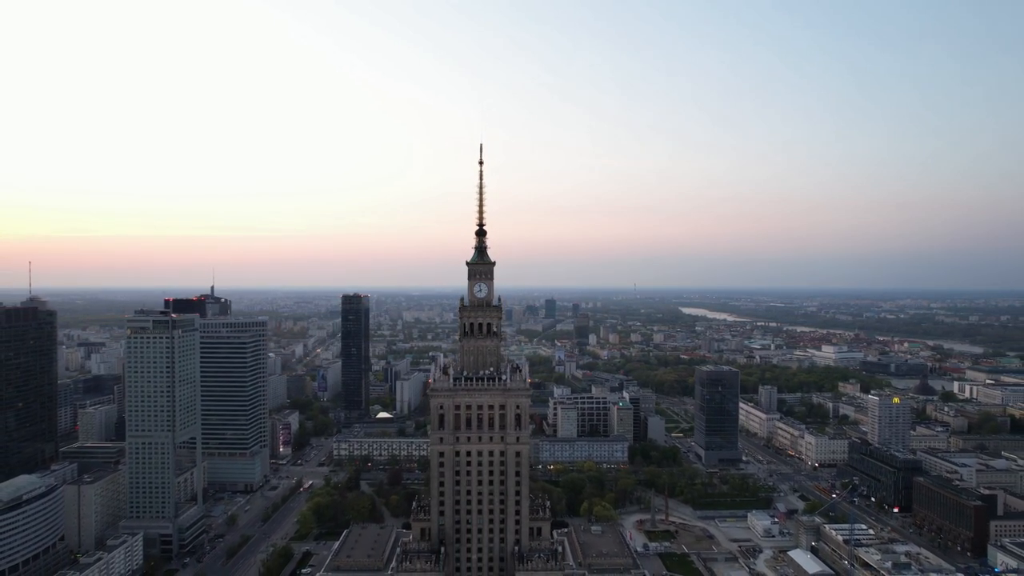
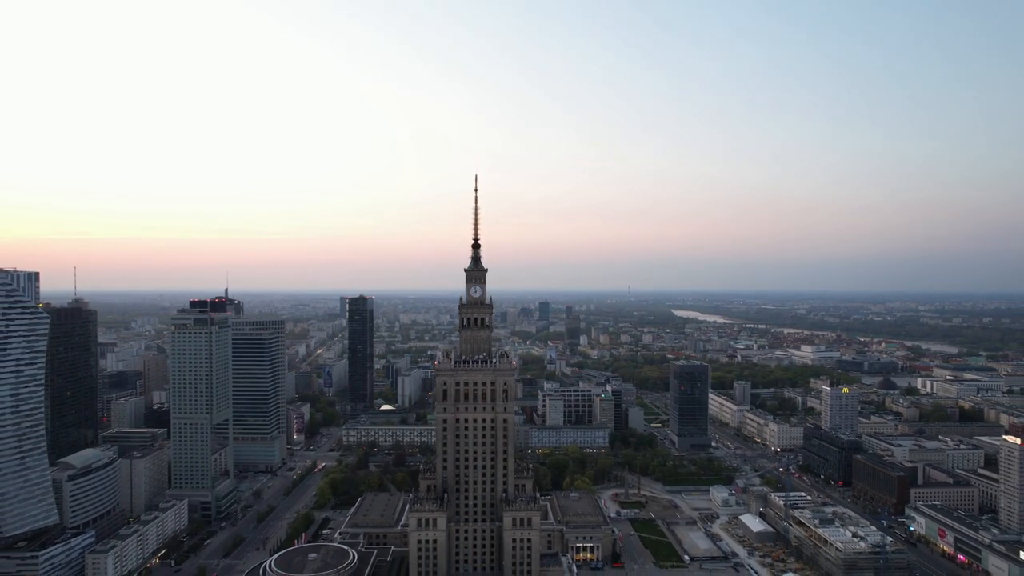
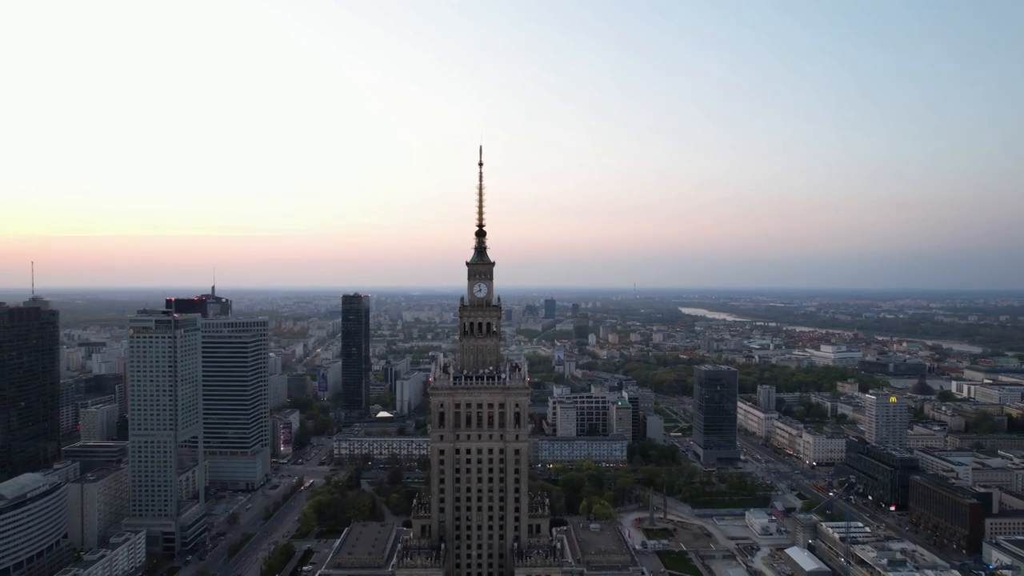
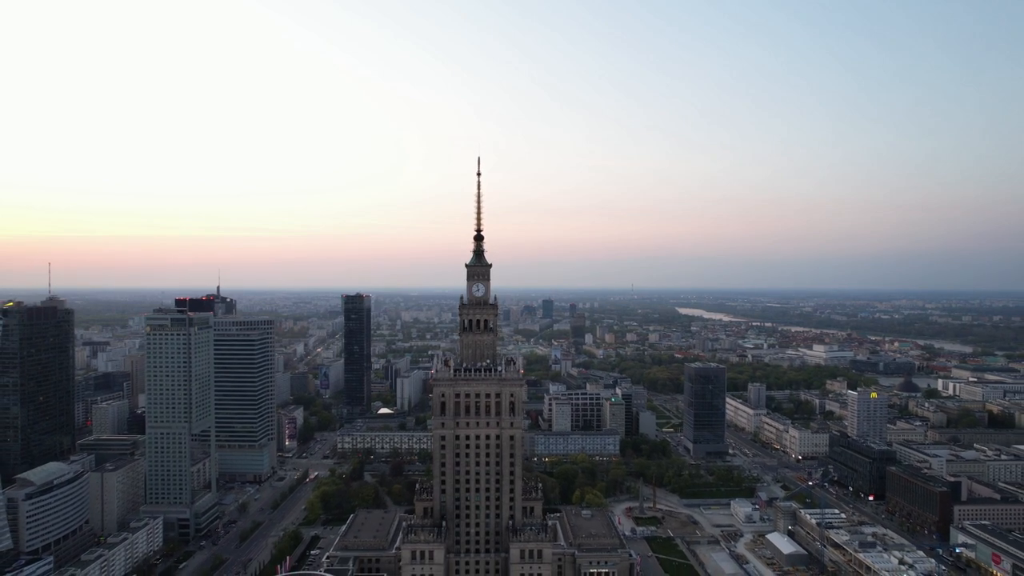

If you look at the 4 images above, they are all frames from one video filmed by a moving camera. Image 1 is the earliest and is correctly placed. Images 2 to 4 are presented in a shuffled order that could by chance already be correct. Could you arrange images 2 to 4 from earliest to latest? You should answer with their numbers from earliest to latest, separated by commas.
3, 4, 2
